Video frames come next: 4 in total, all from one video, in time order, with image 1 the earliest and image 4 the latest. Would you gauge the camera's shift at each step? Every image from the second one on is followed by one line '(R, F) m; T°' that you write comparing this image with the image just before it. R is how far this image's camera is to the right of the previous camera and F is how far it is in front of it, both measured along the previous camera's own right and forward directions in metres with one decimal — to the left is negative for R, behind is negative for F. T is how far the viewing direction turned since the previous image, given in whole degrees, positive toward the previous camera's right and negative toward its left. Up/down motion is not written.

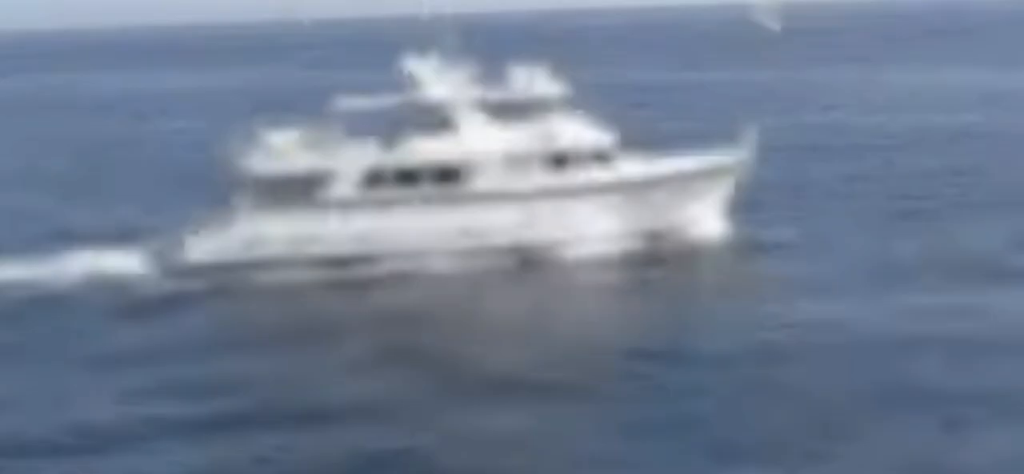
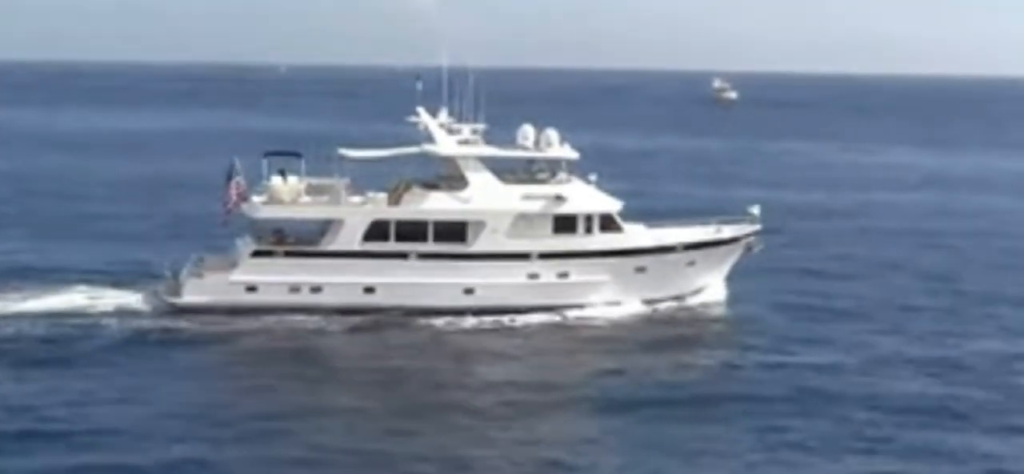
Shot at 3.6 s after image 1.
(-1.4, +0.4) m; +2°
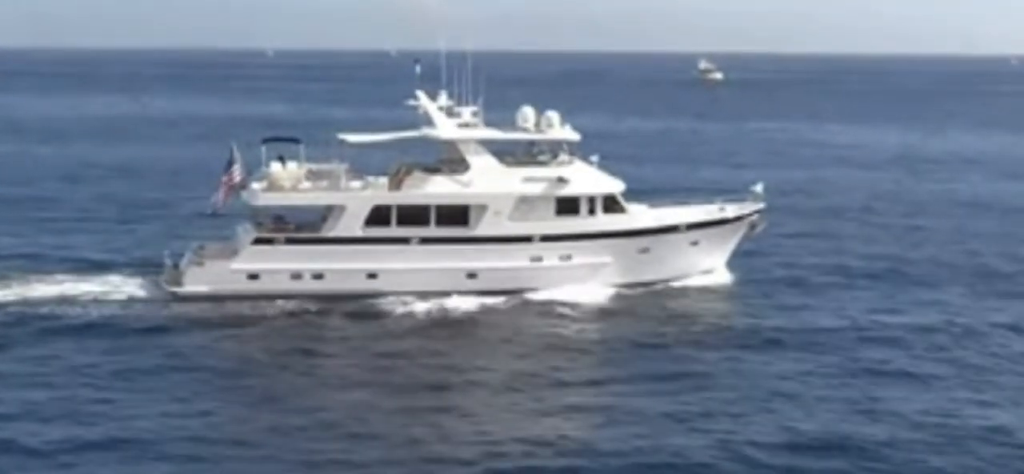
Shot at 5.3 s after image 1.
(-0.4, +0.3) m; +1°
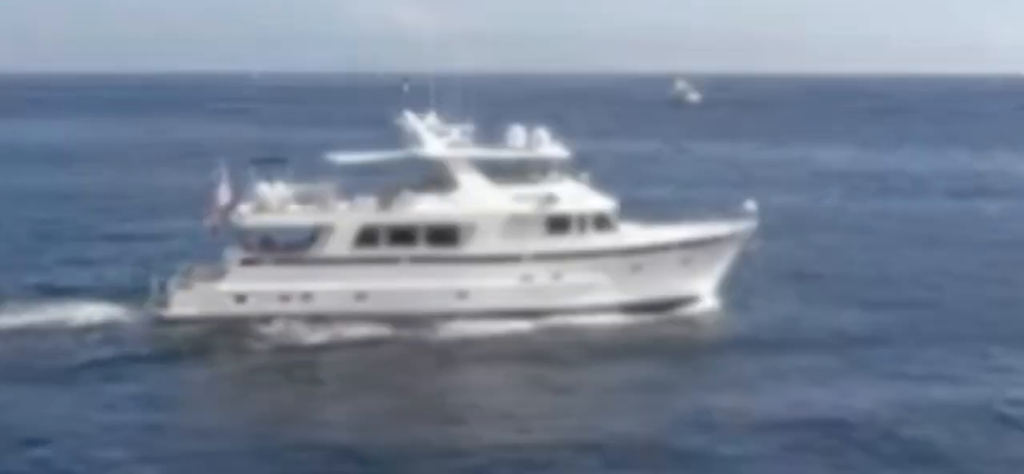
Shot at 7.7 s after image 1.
(-0.3, +0.3) m; +1°
